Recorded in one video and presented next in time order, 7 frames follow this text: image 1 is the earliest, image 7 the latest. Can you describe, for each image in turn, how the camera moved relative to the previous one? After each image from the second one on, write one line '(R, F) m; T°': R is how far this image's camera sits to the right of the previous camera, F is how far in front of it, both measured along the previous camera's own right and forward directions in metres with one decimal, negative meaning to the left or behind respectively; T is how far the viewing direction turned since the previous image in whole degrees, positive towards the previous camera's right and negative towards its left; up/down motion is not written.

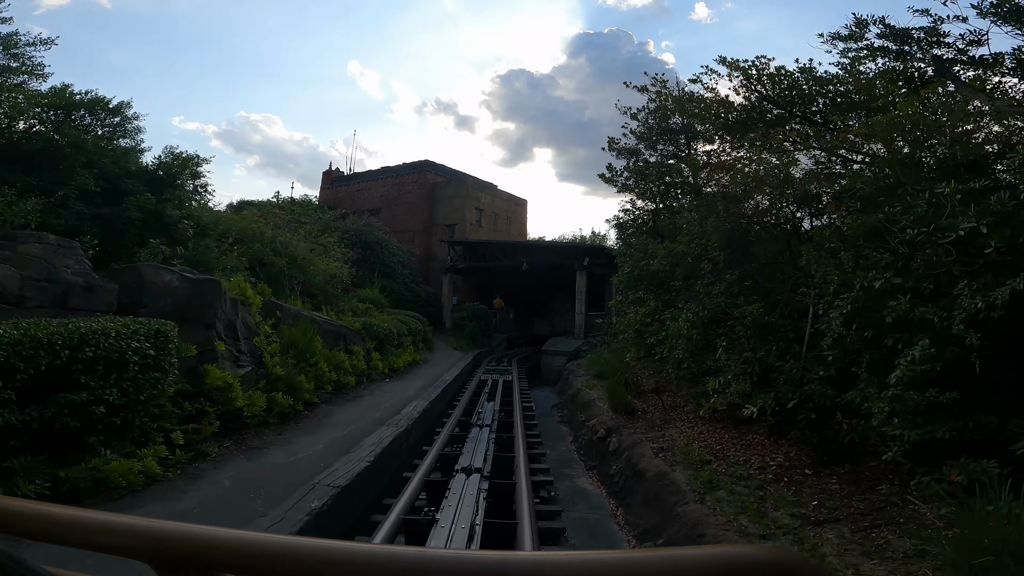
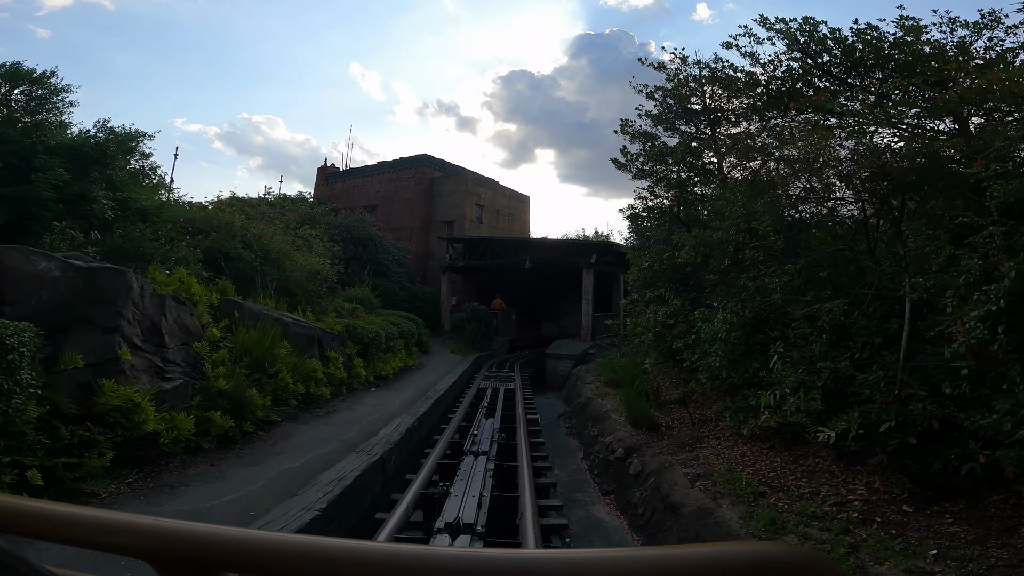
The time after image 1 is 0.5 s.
(0.0, +1.5) m; 0°
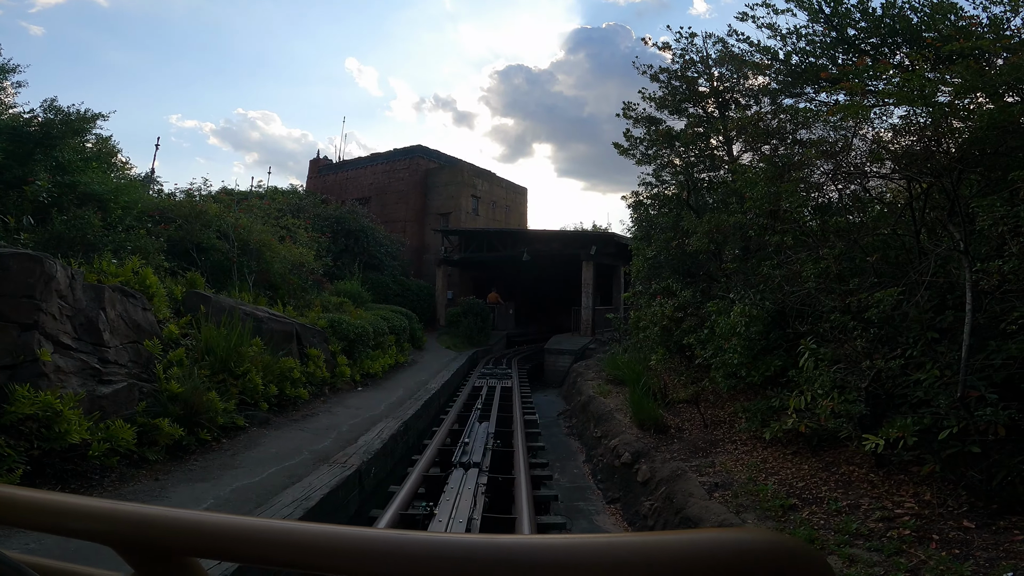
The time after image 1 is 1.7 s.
(0.0, +0.7) m; 0°
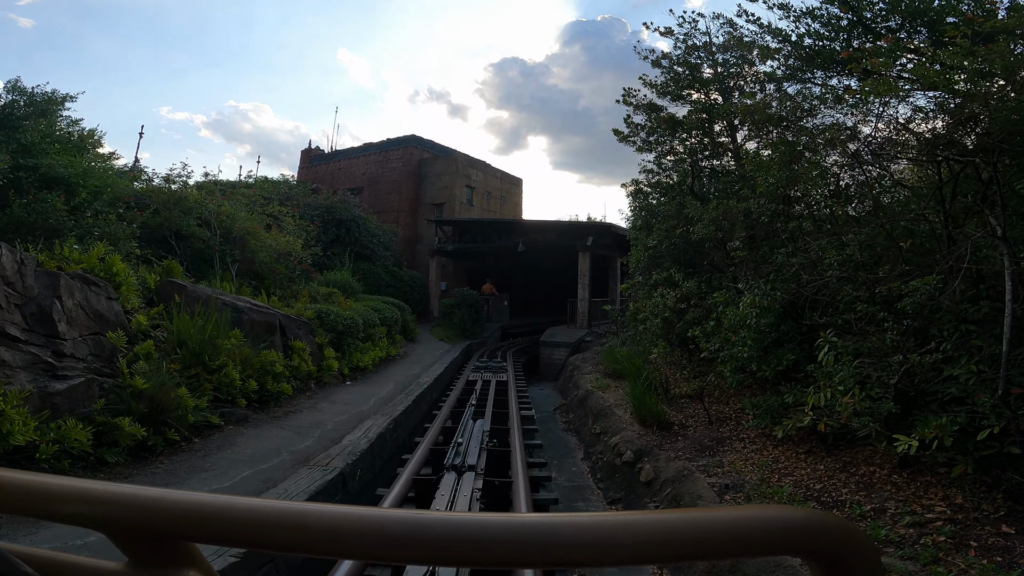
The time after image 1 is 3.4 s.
(0.0, +0.4) m; +1°
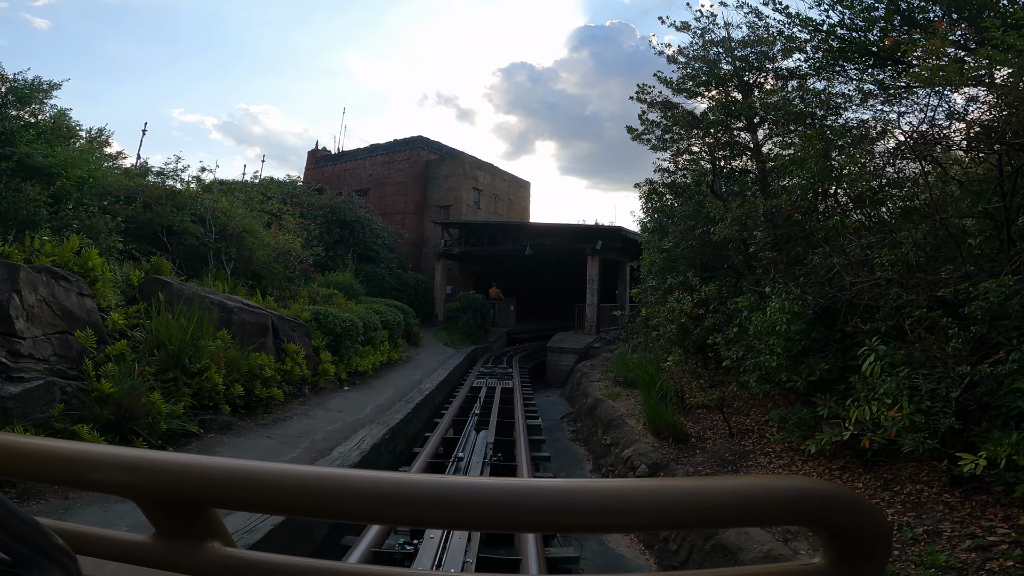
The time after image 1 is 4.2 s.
(0.0, +0.5) m; -1°
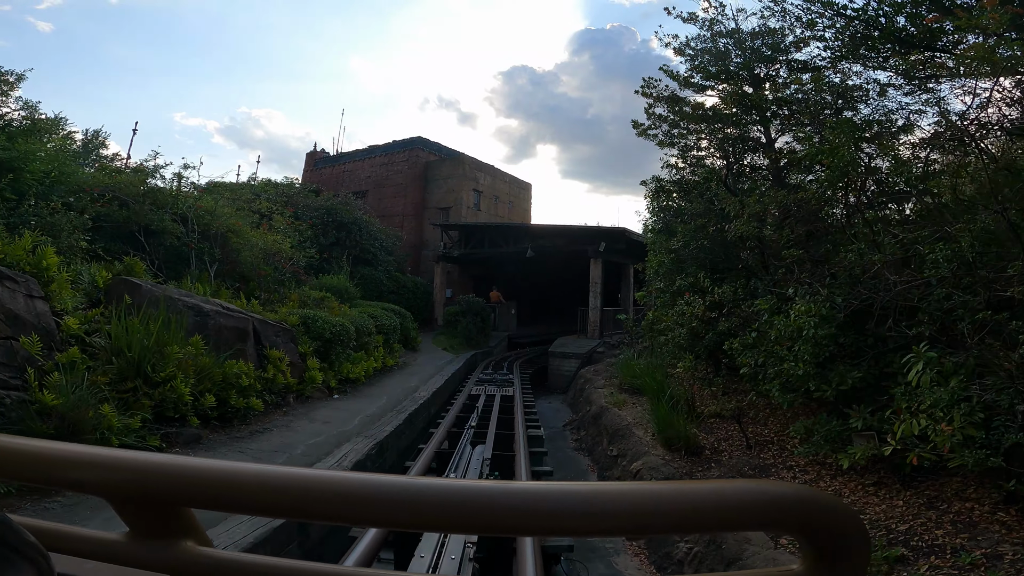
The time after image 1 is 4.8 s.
(0.0, +0.5) m; 0°
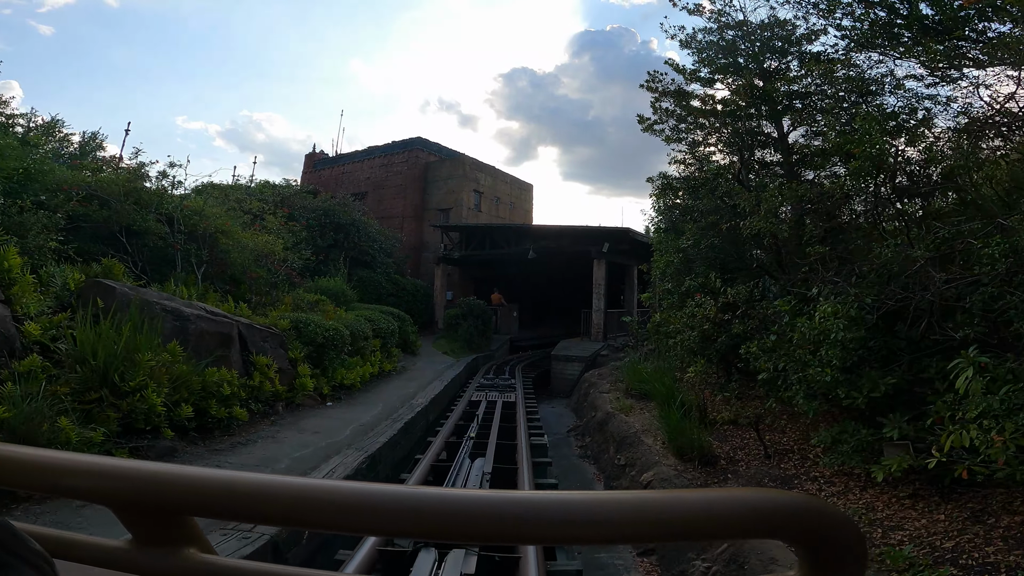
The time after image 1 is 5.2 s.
(0.0, +0.4) m; 0°
